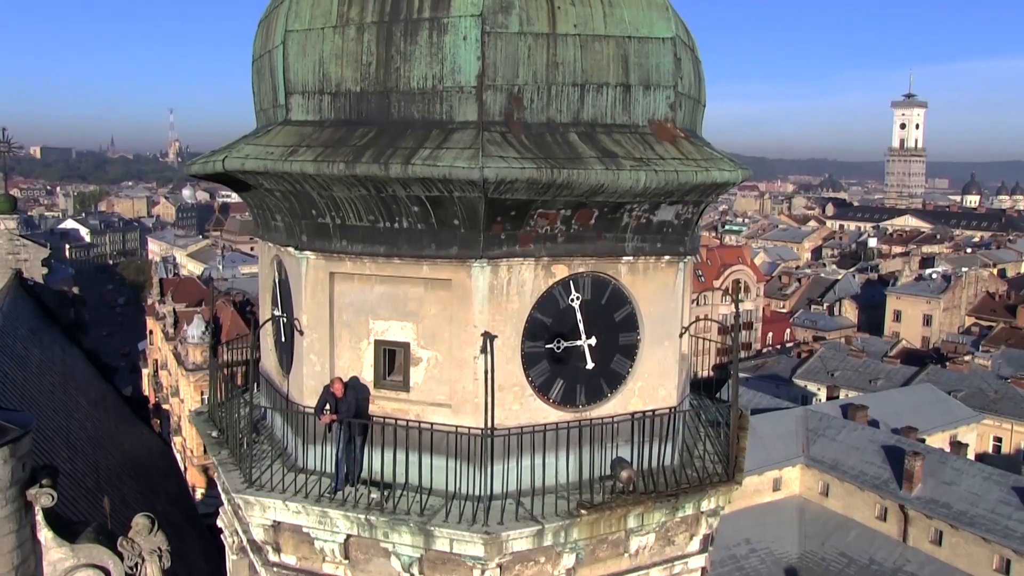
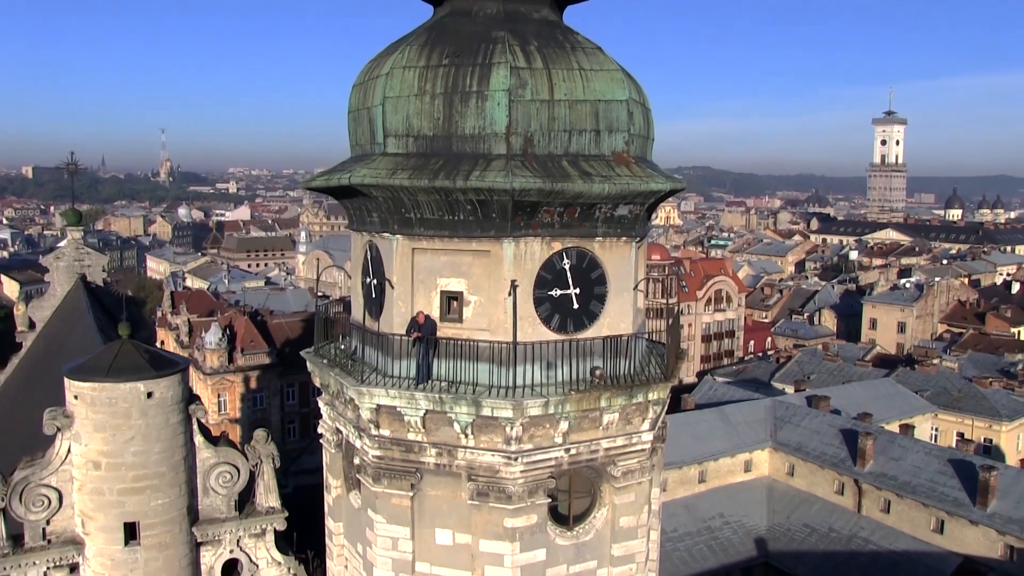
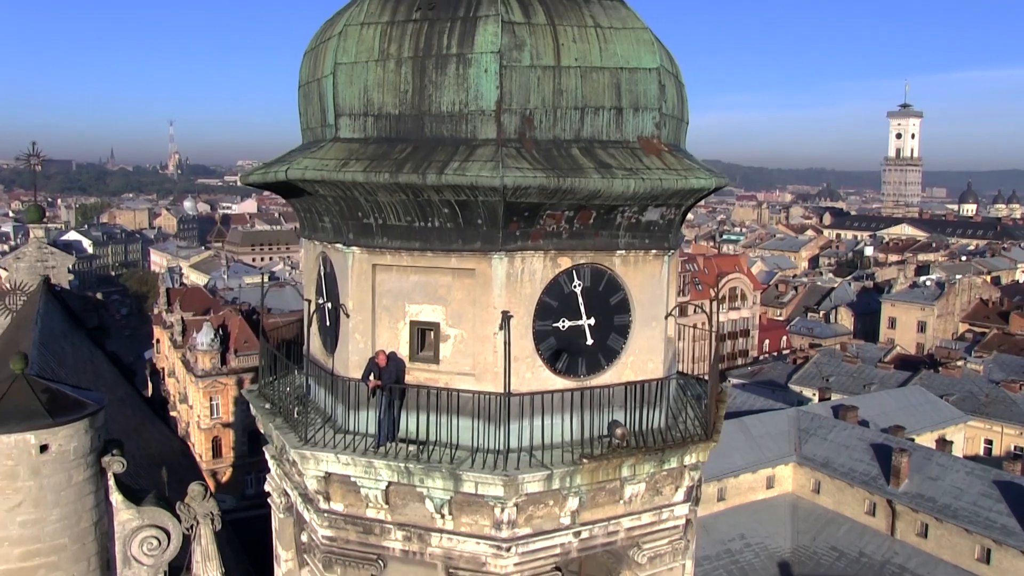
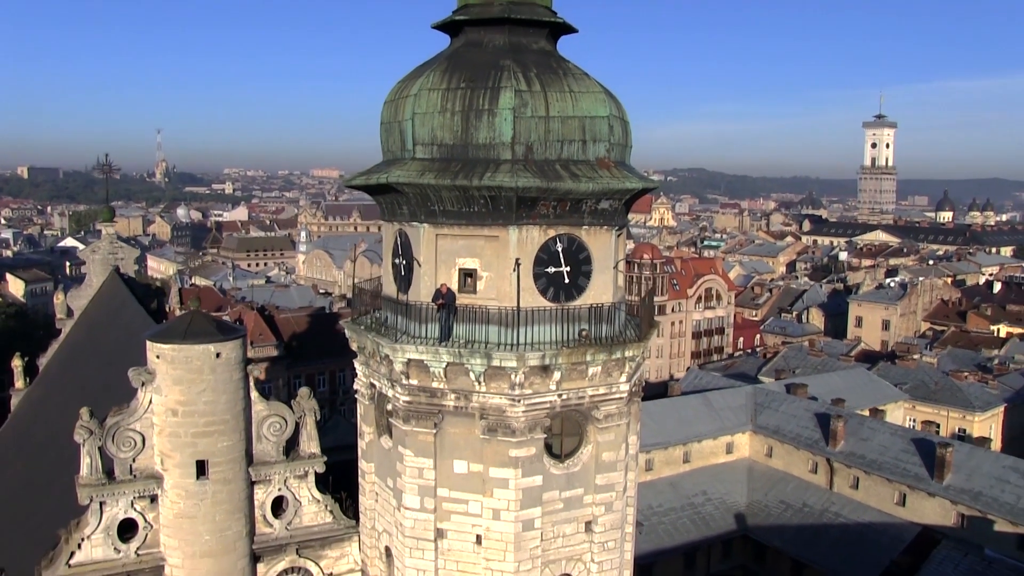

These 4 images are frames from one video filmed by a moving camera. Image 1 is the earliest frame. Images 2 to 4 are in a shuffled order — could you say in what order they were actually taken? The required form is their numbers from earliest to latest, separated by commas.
3, 2, 4
